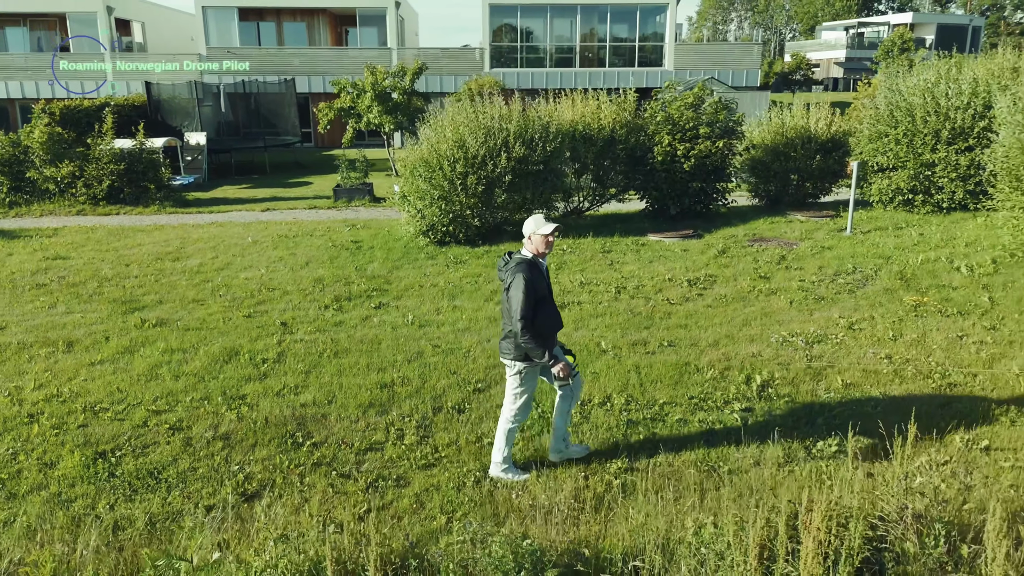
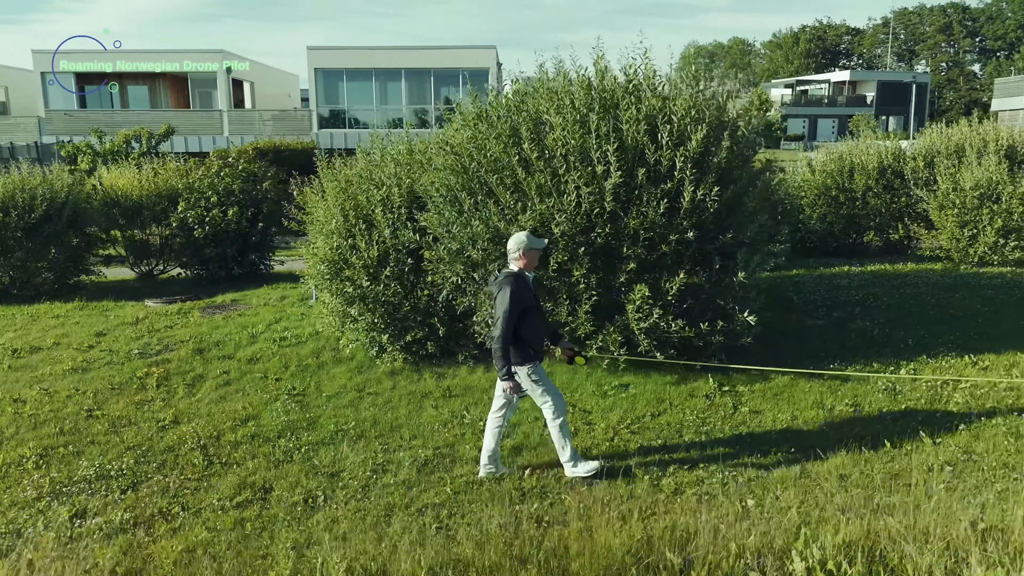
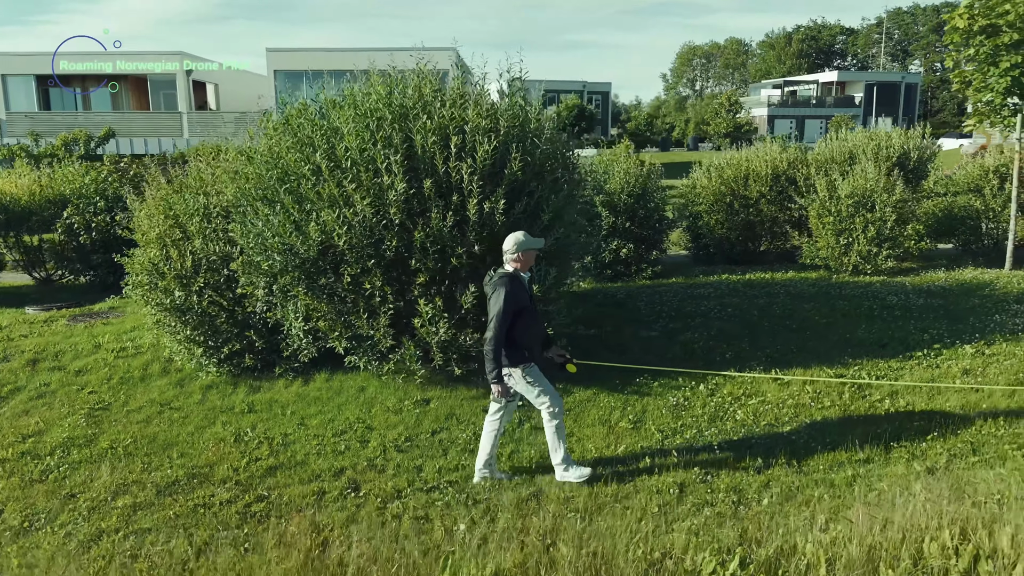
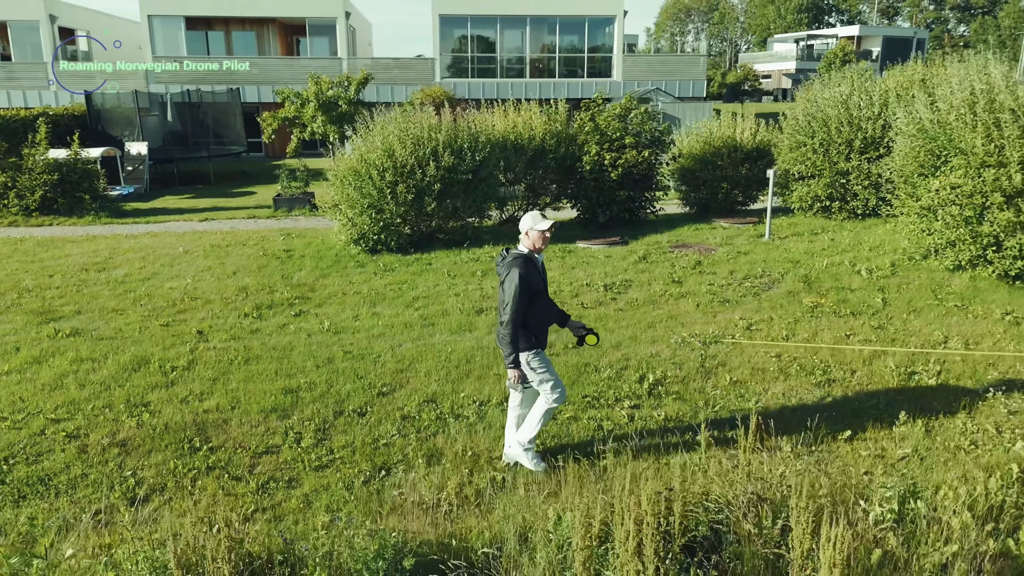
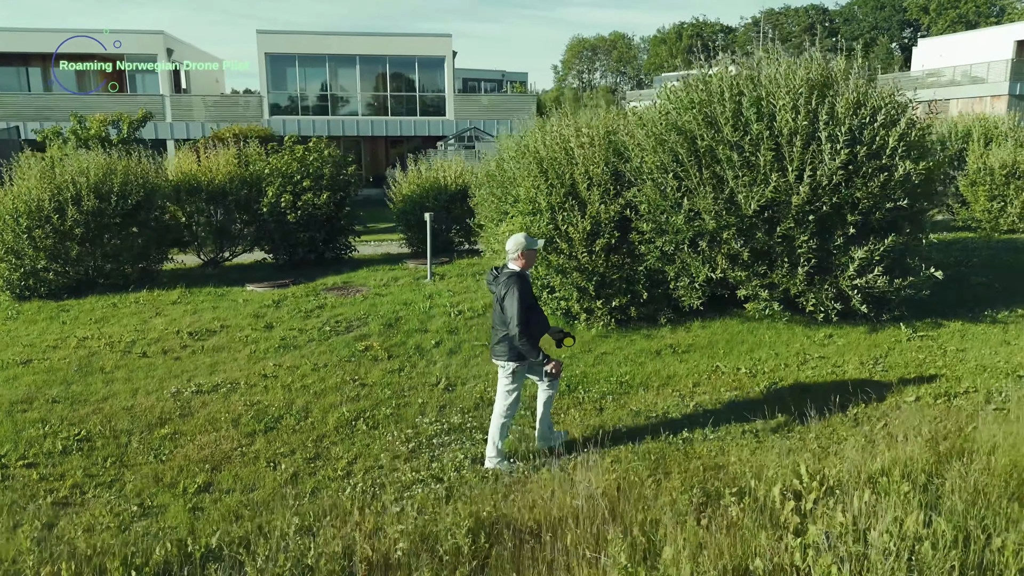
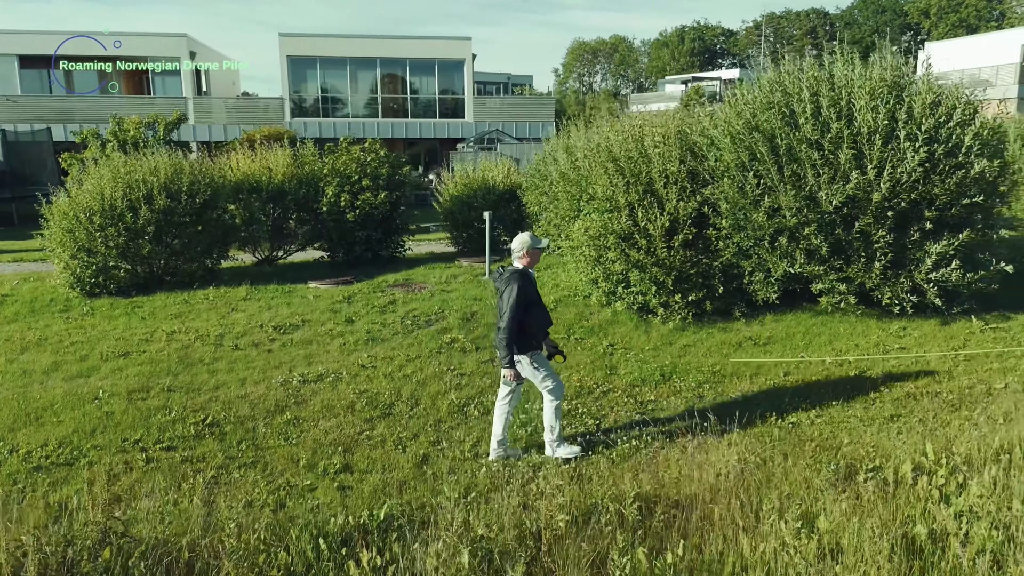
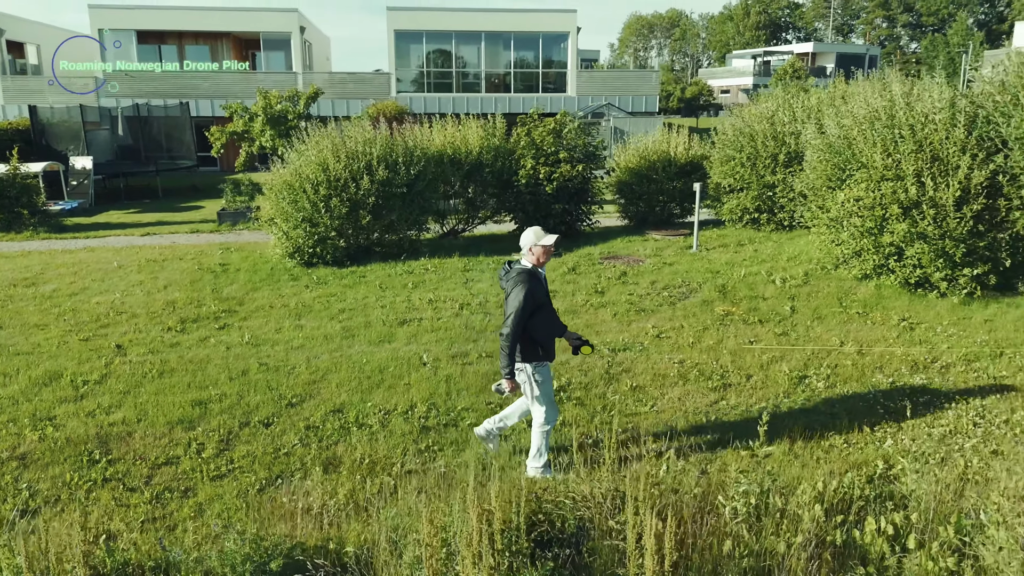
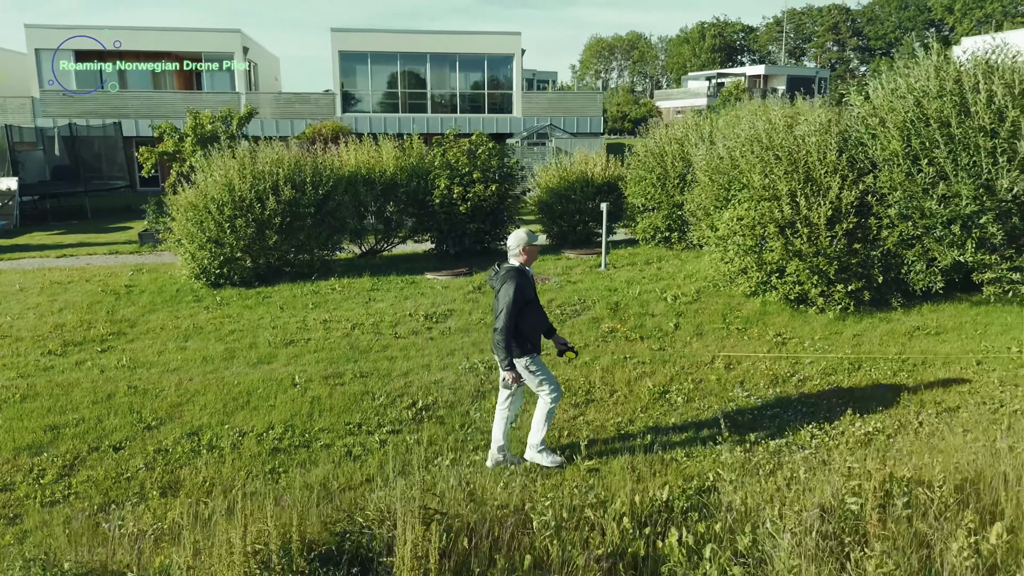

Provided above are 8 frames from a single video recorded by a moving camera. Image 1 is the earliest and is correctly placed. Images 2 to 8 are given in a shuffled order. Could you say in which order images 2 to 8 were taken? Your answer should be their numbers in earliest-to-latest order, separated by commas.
4, 7, 8, 6, 5, 2, 3
